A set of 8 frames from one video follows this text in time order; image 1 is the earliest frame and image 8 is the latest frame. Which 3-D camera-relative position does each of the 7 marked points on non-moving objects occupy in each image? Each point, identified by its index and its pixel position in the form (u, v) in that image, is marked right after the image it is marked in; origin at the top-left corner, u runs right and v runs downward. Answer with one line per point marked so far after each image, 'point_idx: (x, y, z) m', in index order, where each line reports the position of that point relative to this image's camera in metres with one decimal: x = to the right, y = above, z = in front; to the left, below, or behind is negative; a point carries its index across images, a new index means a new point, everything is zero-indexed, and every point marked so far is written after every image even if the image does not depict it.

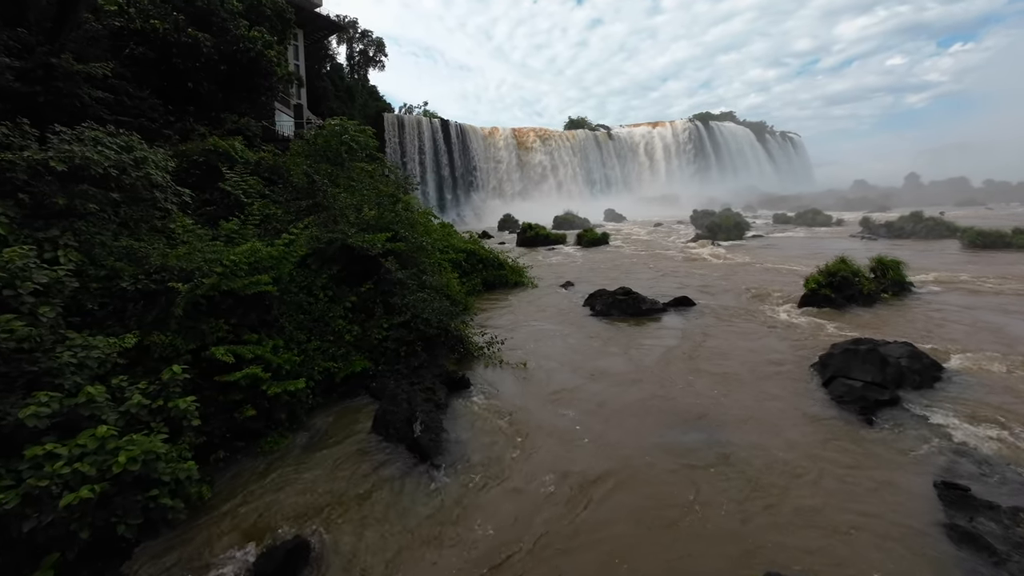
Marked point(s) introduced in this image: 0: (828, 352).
0: (+5.0, -1.0, +6.0) m
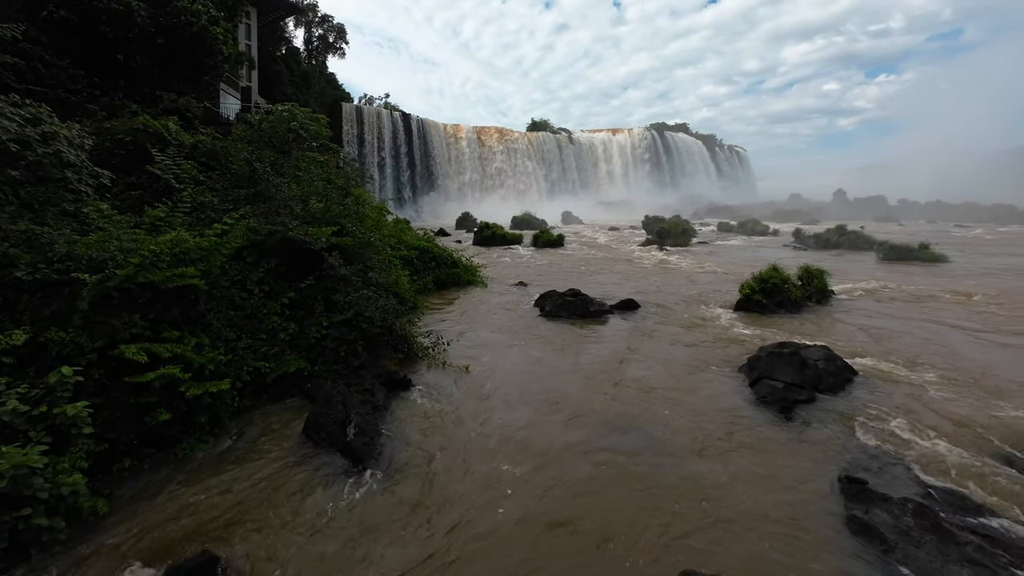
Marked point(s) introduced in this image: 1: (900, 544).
0: (+4.0, -1.1, +6.4) m
1: (+3.5, -2.3, +3.4) m
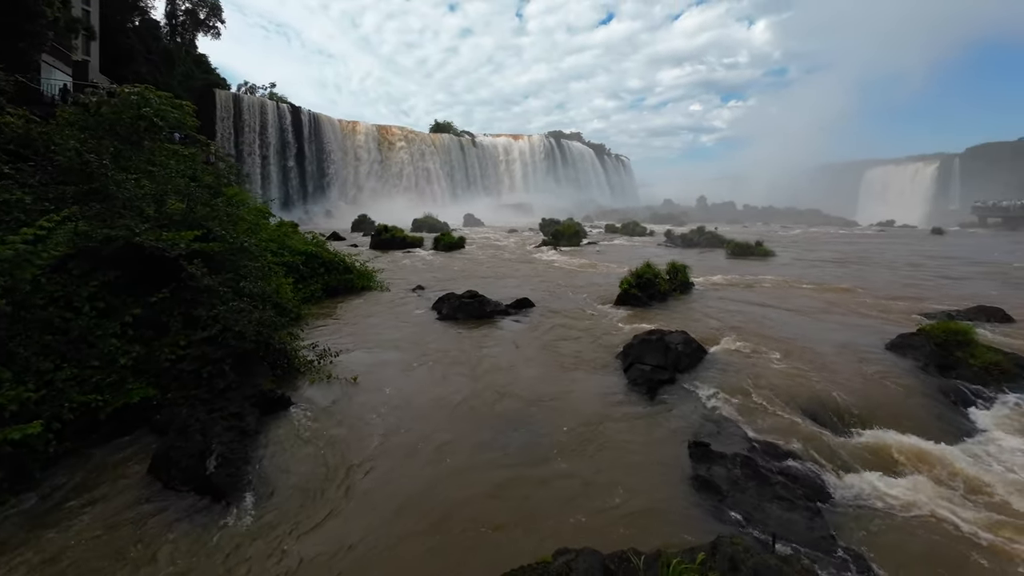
0: (+2.2, -1.0, +7.1) m
1: (+2.3, -2.2, +4.1) m
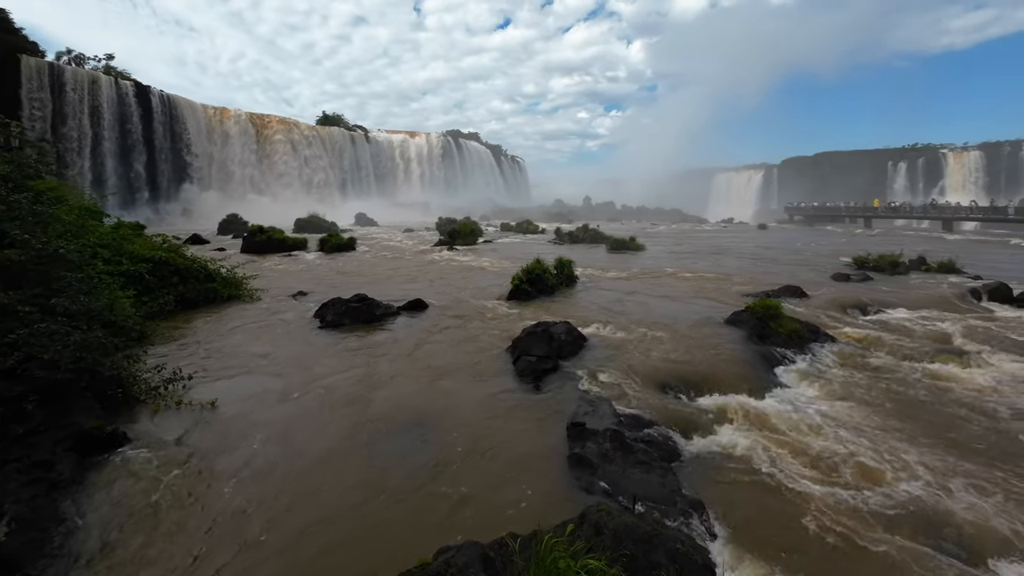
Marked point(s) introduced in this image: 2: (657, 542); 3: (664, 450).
0: (+0.1, -0.9, +7.4) m
1: (+1.0, -2.1, +4.5) m
2: (+1.3, -2.3, +3.5) m
3: (+1.9, -2.0, +4.8) m
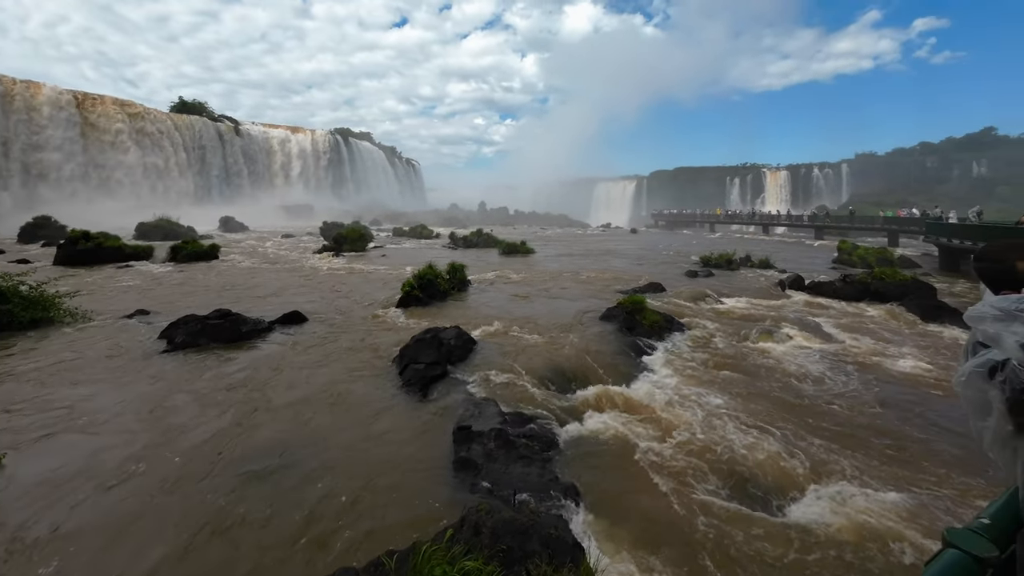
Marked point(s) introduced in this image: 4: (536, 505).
0: (-2.0, -1.0, +7.2) m
1: (-0.3, -2.1, +4.6) m
2: (+0.2, -2.3, +3.7) m
3: (+0.4, -2.0, +5.1) m
4: (+0.2, -2.3, +4.1) m
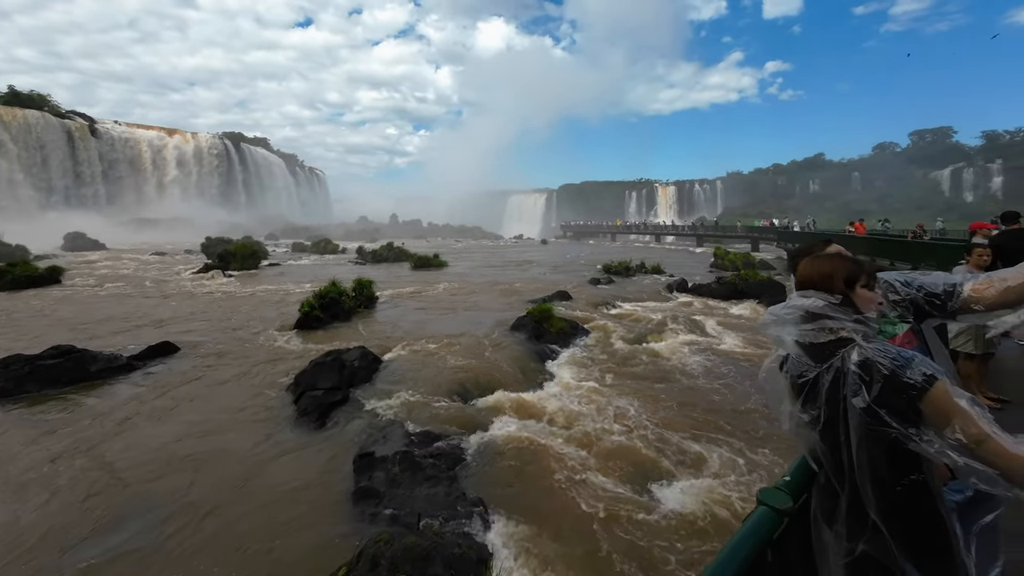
0: (-3.6, -1.4, +6.6) m
1: (-1.4, -2.4, +4.4) m
2: (-0.7, -2.5, +3.6) m
3: (-0.8, -2.2, +5.0) m
4: (-0.8, -2.5, +4.0) m
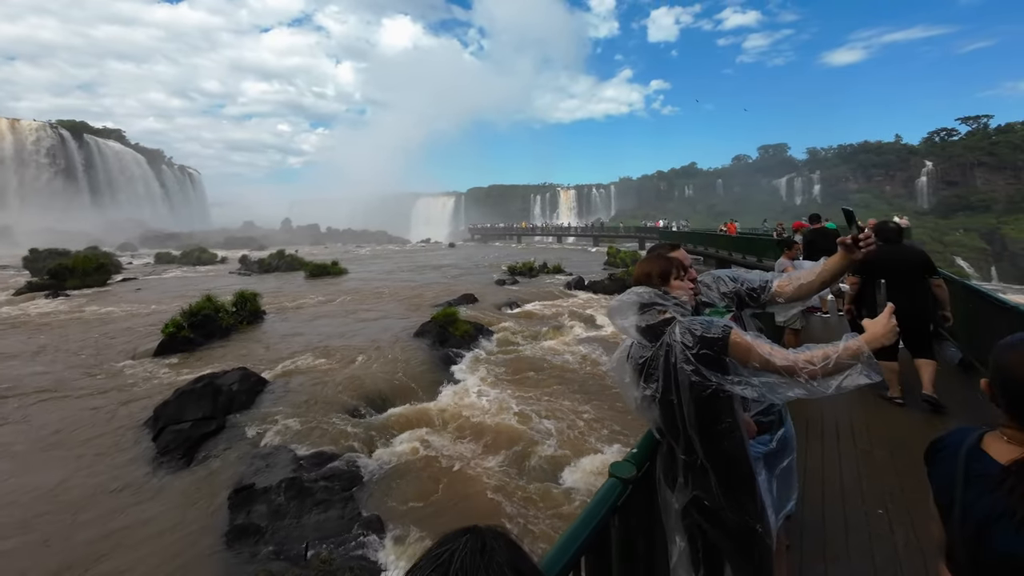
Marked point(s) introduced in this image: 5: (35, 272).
0: (-5.1, -1.7, +5.7) m
1: (-2.5, -2.5, +4.0) m
2: (-1.7, -2.6, +3.4) m
3: (-2.0, -2.3, +4.7) m
4: (-1.8, -2.6, +3.8) m
5: (-19.2, +0.8, +15.9) m
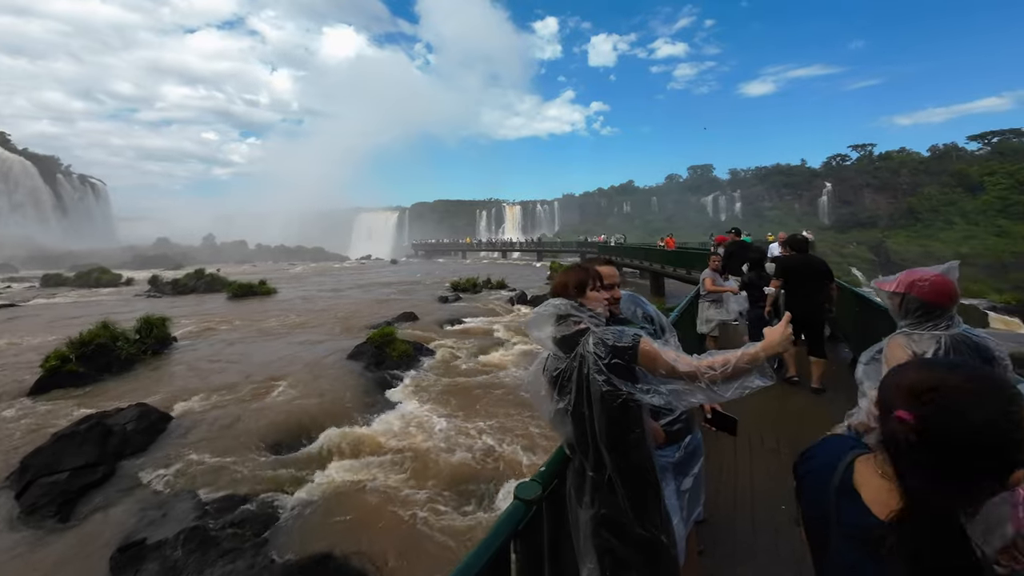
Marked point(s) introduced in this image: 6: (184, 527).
0: (-6.0, -2.1, +4.9) m
1: (-3.2, -2.8, +3.5) m
2: (-2.2, -2.8, +2.9) m
3: (-2.8, -2.6, +4.3) m
4: (-2.4, -2.9, +3.3) m
5: (-21.3, -0.2, +13.3) m
6: (-3.4, -2.6, +4.0) m
